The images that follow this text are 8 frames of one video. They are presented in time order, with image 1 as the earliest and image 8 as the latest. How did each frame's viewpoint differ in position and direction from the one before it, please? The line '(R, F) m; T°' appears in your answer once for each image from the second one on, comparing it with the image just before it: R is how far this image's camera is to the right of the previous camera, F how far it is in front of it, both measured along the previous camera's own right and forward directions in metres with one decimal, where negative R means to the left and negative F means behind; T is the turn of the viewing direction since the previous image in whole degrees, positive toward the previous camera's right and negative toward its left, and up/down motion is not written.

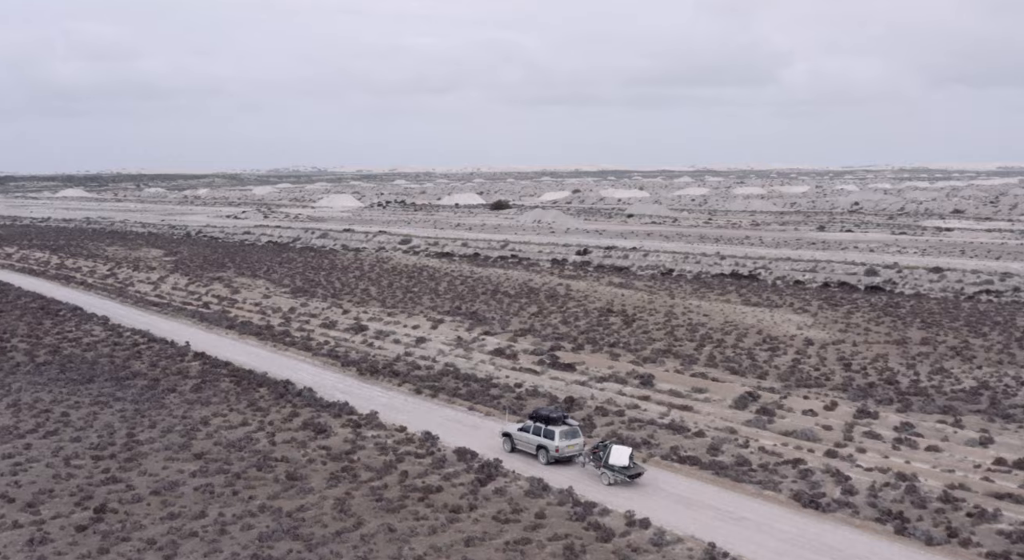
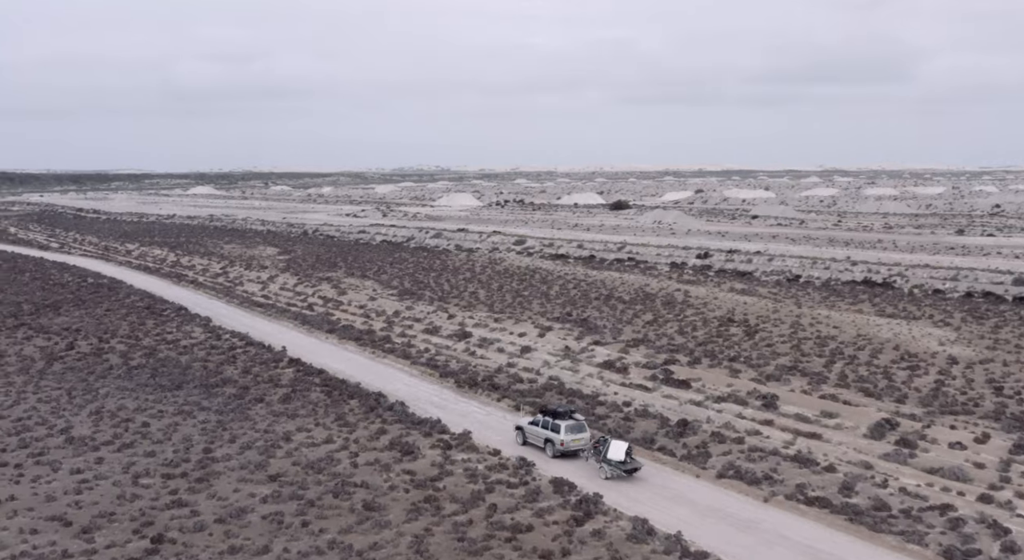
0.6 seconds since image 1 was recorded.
(+0.3, +2.5) m; -7°
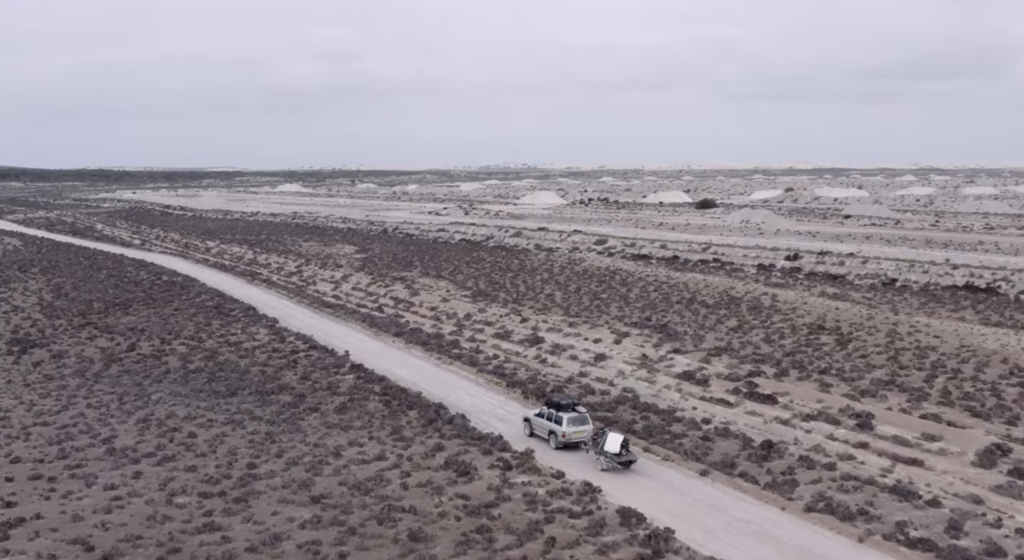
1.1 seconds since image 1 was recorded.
(+0.4, +2.0) m; -5°
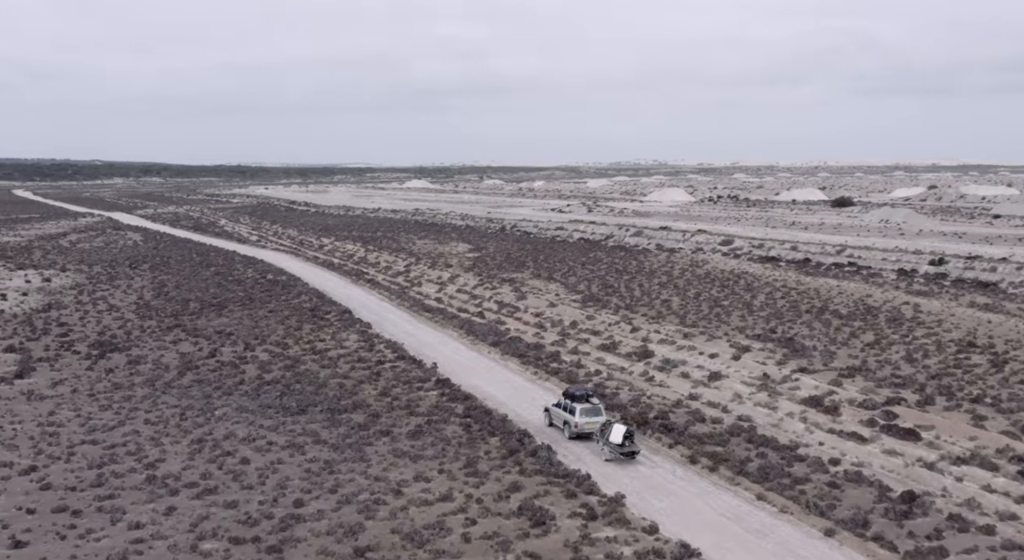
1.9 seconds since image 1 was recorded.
(+0.8, +3.3) m; -7°
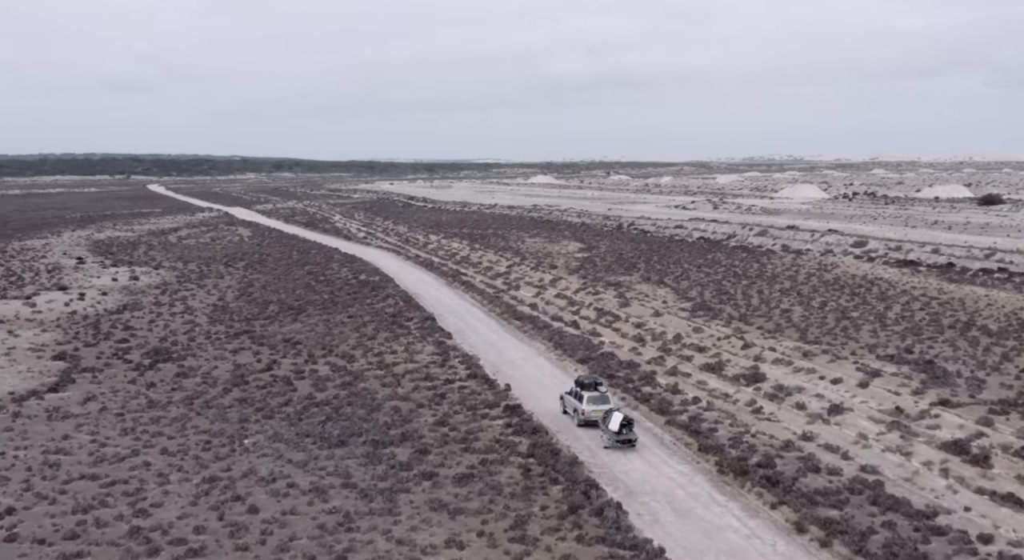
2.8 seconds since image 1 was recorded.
(+1.2, +4.2) m; -7°
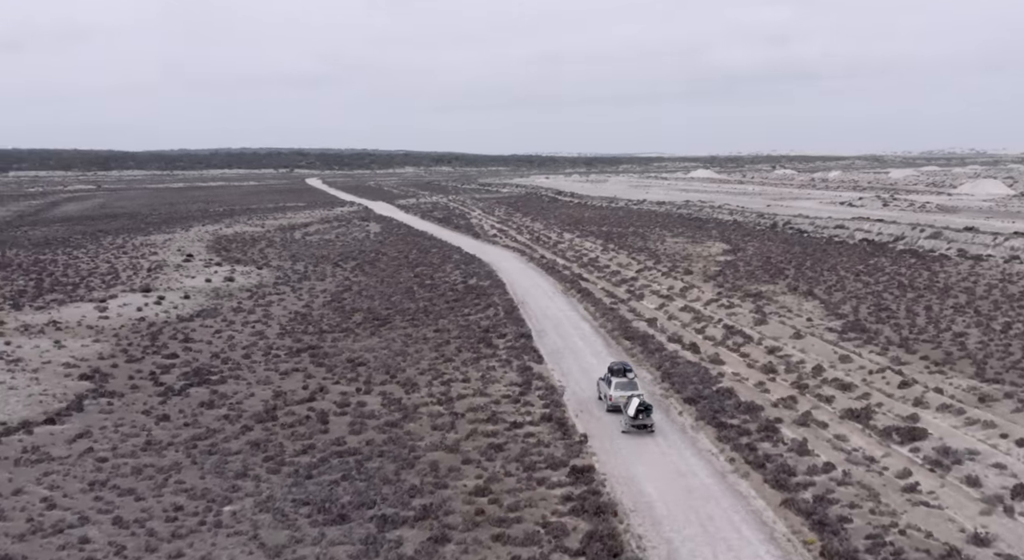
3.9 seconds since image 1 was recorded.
(+1.8, +5.9) m; -9°
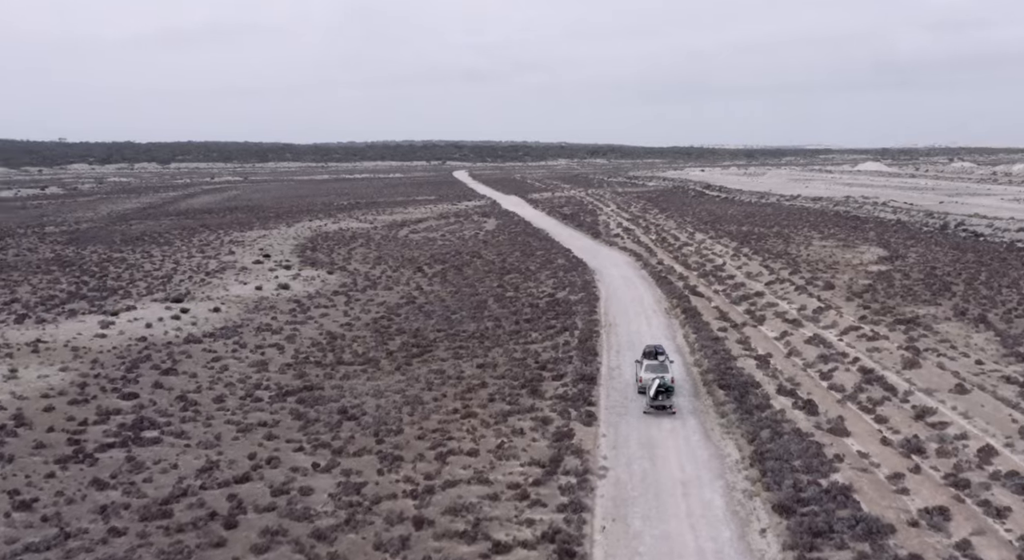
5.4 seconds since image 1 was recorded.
(+2.7, +8.3) m; -9°
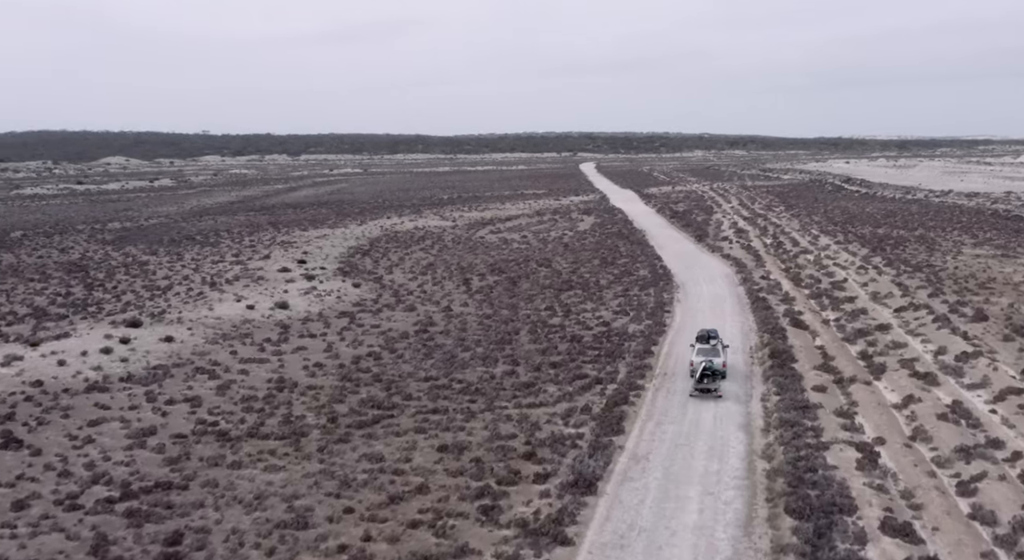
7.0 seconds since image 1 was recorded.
(+3.3, +9.6) m; -8°
